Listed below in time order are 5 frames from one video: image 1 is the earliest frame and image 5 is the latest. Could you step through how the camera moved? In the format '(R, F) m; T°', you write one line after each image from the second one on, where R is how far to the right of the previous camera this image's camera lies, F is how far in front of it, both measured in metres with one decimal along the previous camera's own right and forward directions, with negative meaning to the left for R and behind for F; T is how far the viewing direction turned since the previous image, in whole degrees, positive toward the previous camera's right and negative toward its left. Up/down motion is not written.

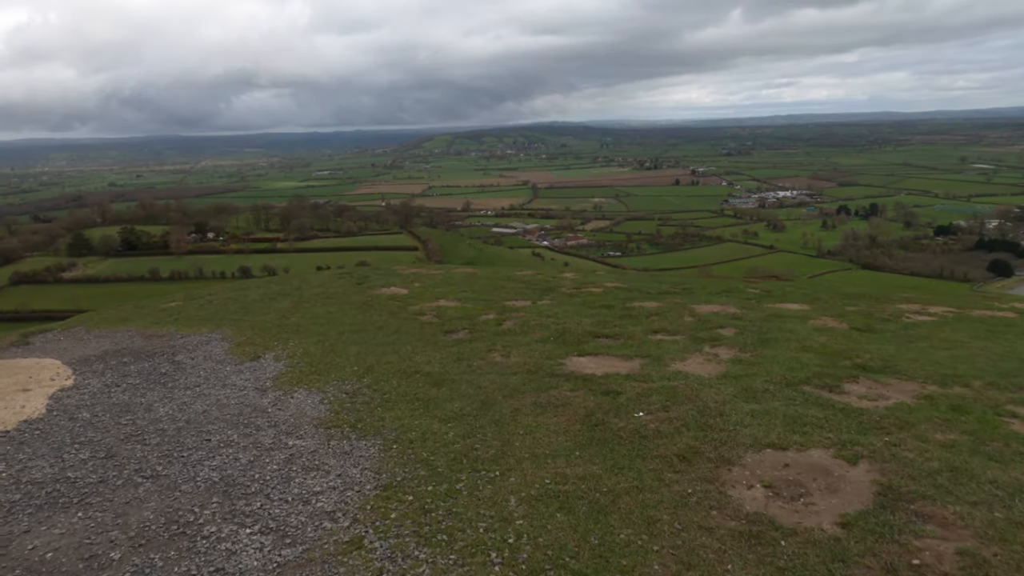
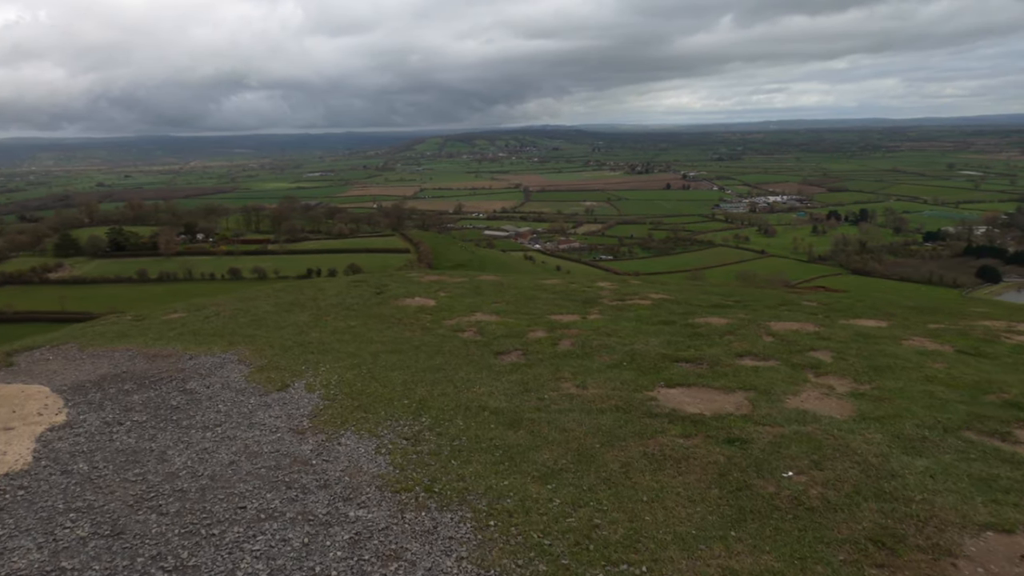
(-2.5, +3.5) m; +1°
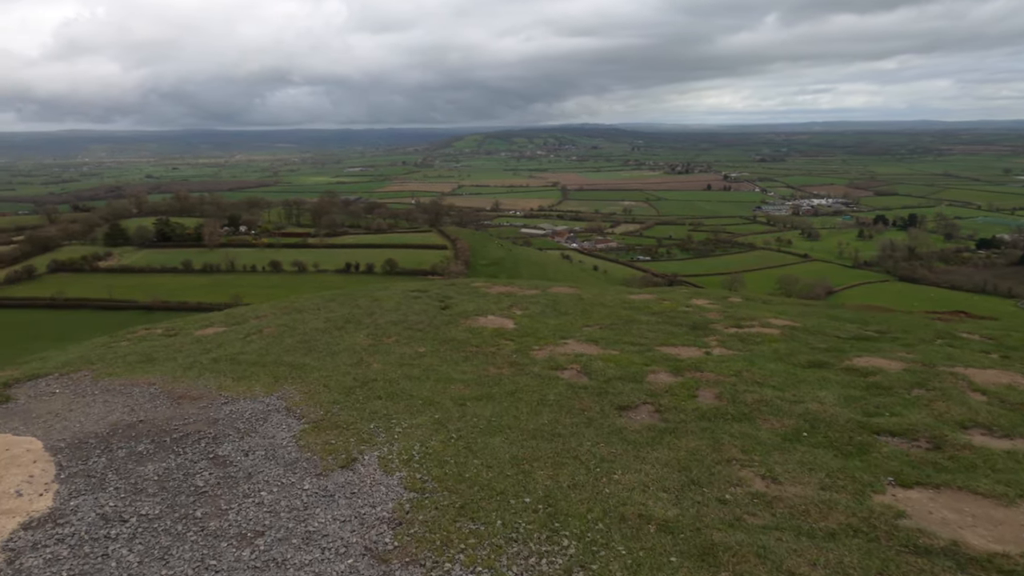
(-2.7, +5.7) m; -3°
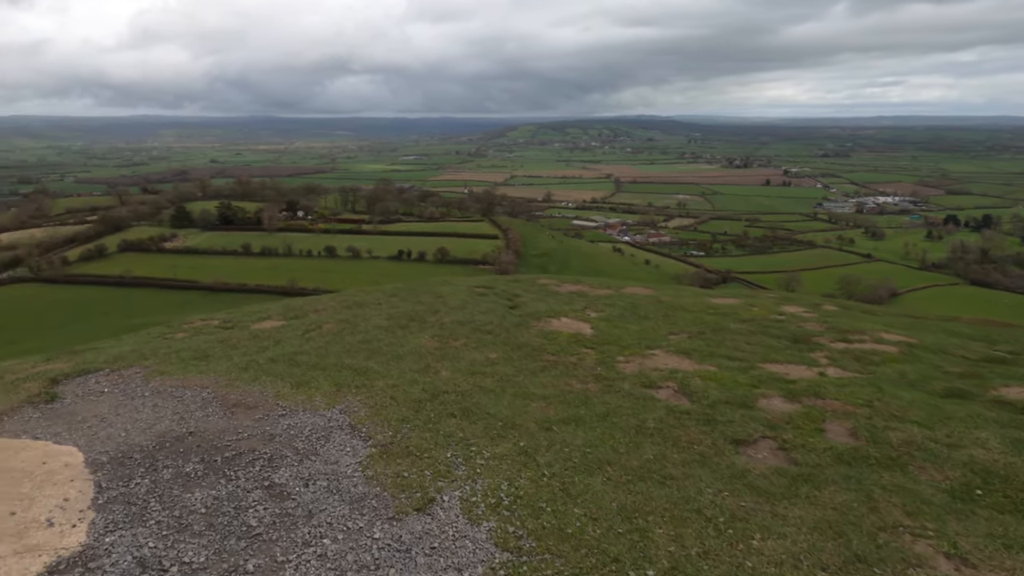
(-1.2, +2.5) m; -4°
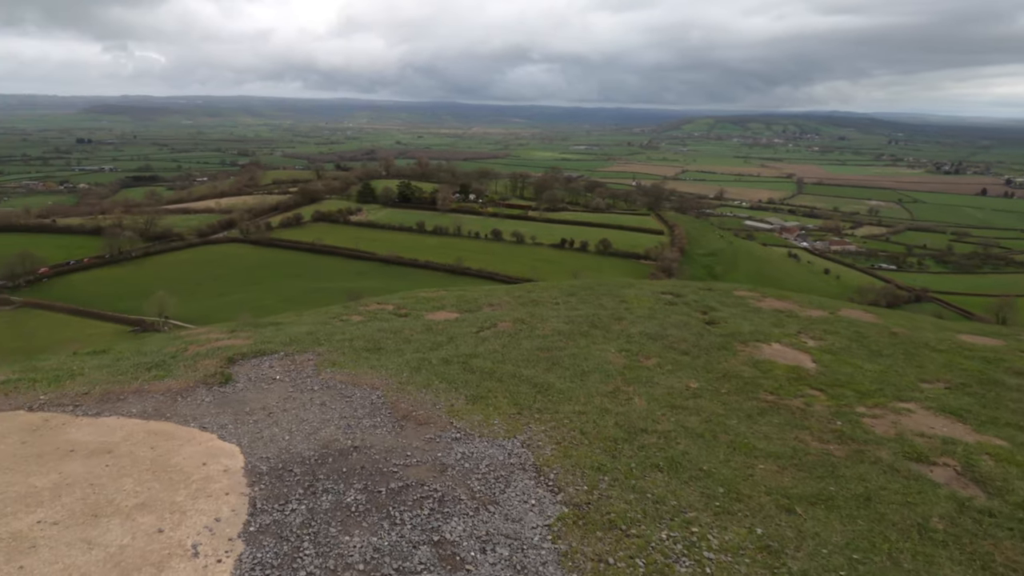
(-1.6, +3.1) m; -14°
